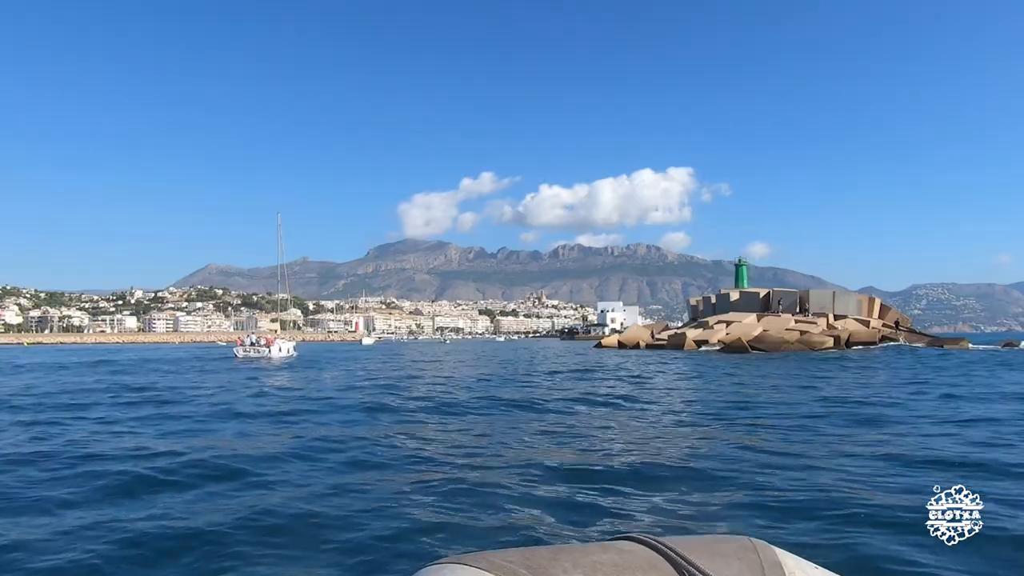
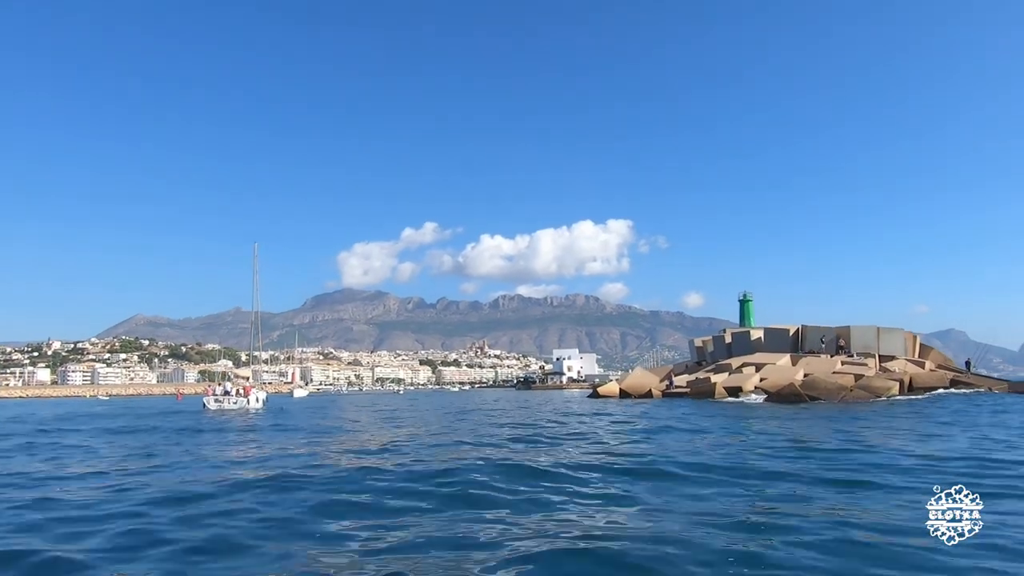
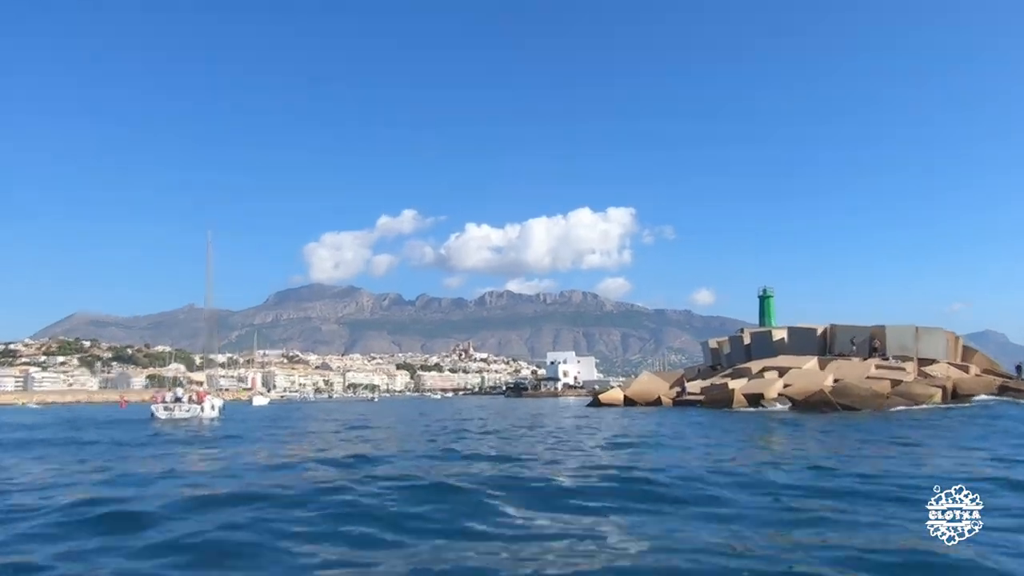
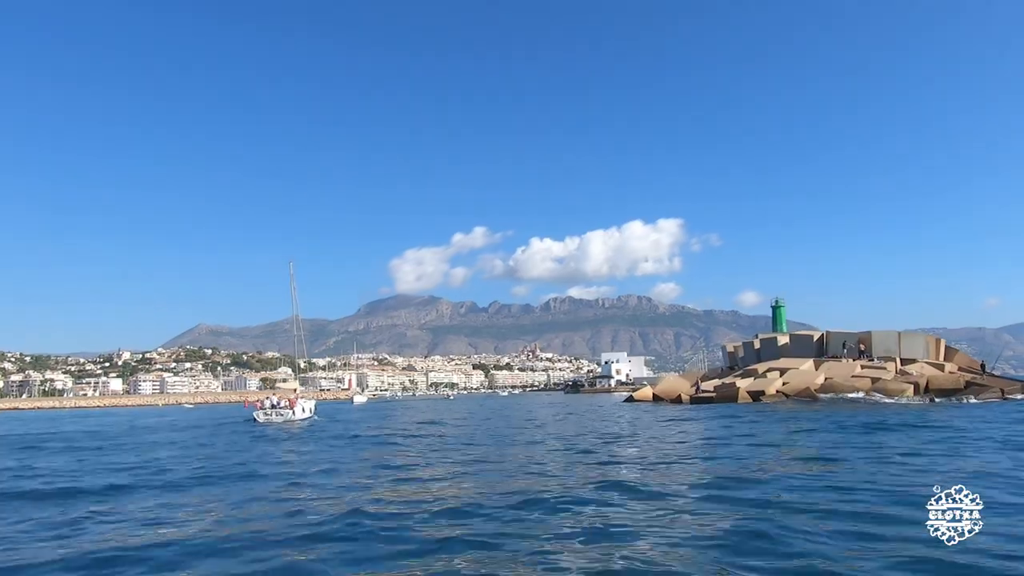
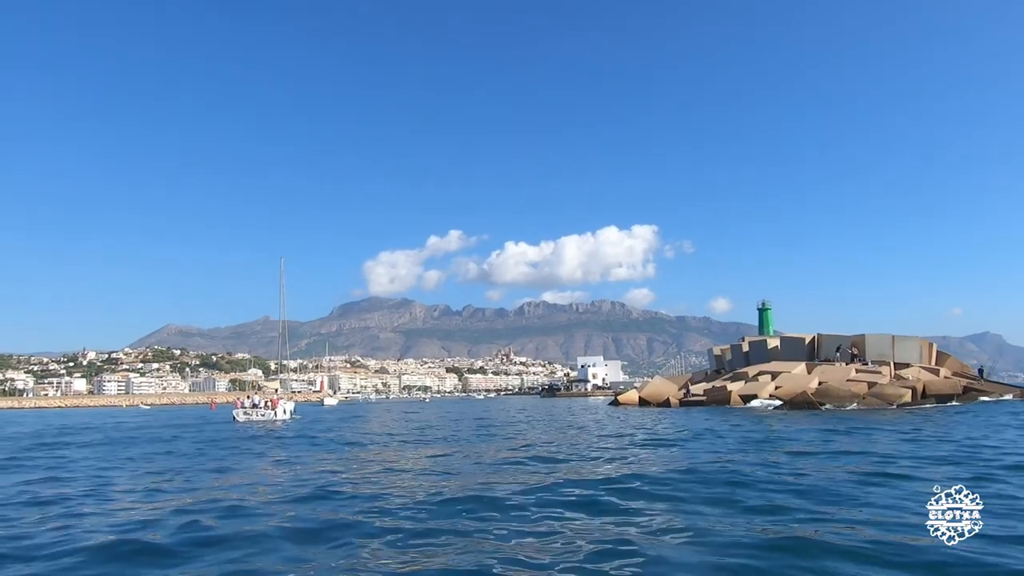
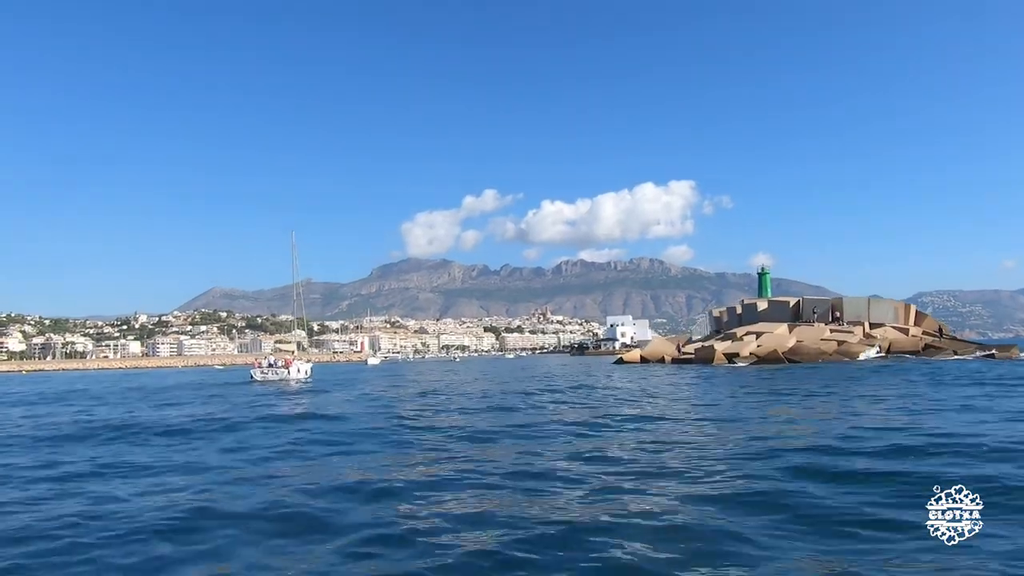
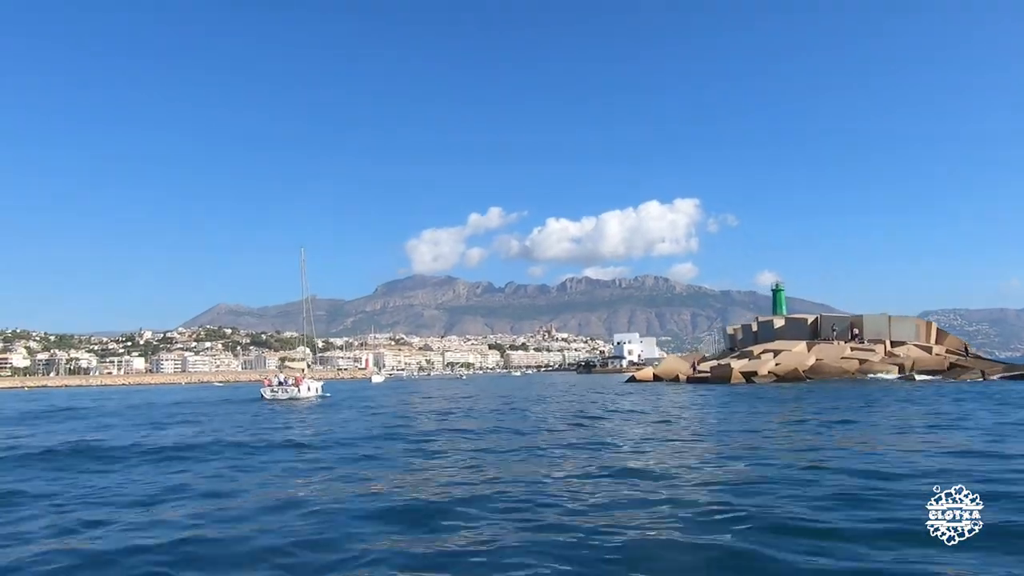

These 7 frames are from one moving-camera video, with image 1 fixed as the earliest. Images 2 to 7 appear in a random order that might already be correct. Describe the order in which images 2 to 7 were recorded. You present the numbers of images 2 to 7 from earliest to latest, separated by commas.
6, 7, 4, 5, 2, 3
